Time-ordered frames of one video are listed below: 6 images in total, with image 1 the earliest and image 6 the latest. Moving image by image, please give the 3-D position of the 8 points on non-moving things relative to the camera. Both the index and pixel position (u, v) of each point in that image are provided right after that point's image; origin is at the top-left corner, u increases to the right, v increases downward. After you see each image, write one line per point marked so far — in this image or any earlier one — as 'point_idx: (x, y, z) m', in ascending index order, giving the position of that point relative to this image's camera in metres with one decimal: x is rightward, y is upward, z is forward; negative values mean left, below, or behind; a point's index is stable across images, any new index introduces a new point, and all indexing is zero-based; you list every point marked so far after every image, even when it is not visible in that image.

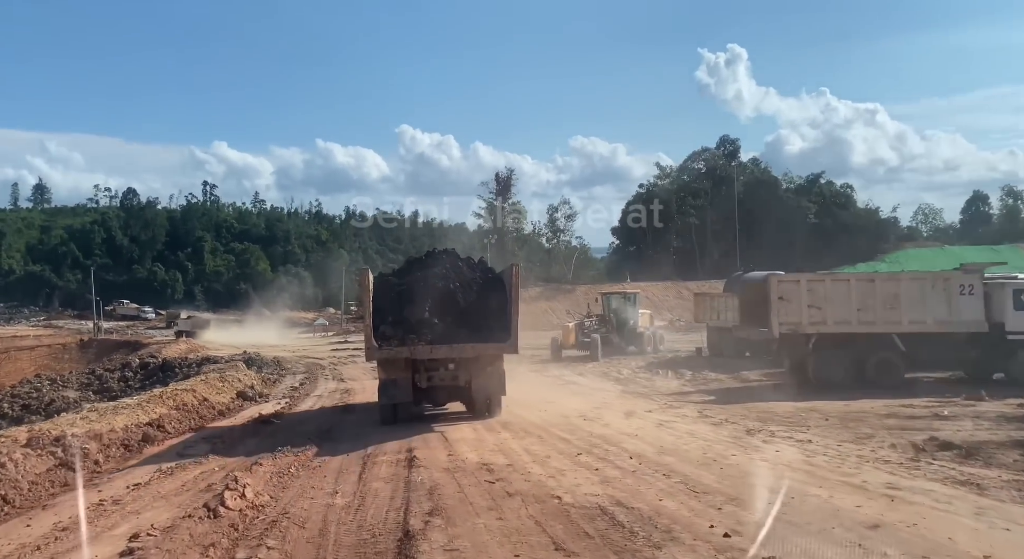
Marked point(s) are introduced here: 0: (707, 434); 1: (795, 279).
0: (+2.3, -1.8, +10.5) m
1: (+5.3, 0.0, +16.7) m
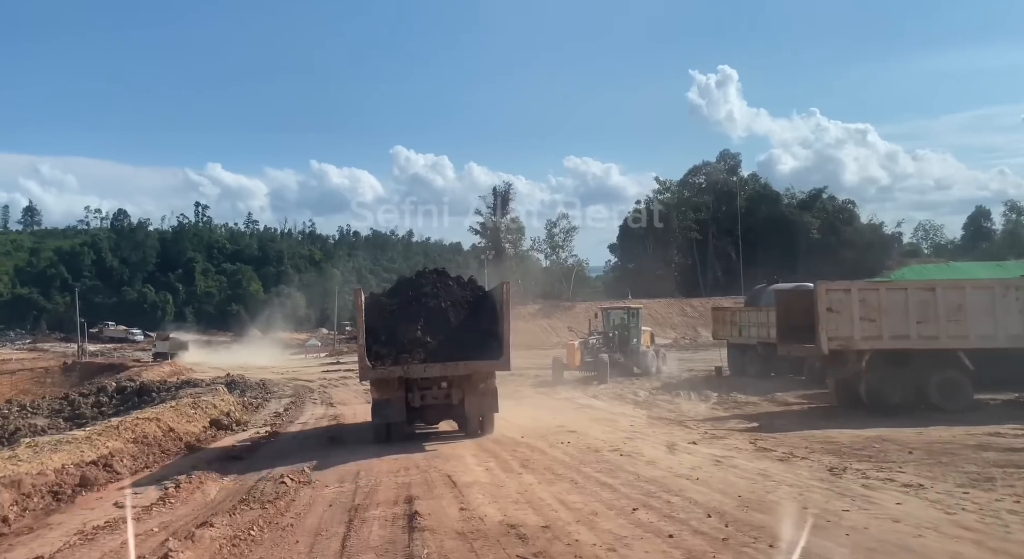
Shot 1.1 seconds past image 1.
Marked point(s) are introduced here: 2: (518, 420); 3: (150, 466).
0: (+2.6, -1.8, +8.4) m
1: (+5.5, -0.1, +14.6) m
2: (+0.1, -2.6, +16.7) m
3: (-5.1, -2.6, +12.5) m
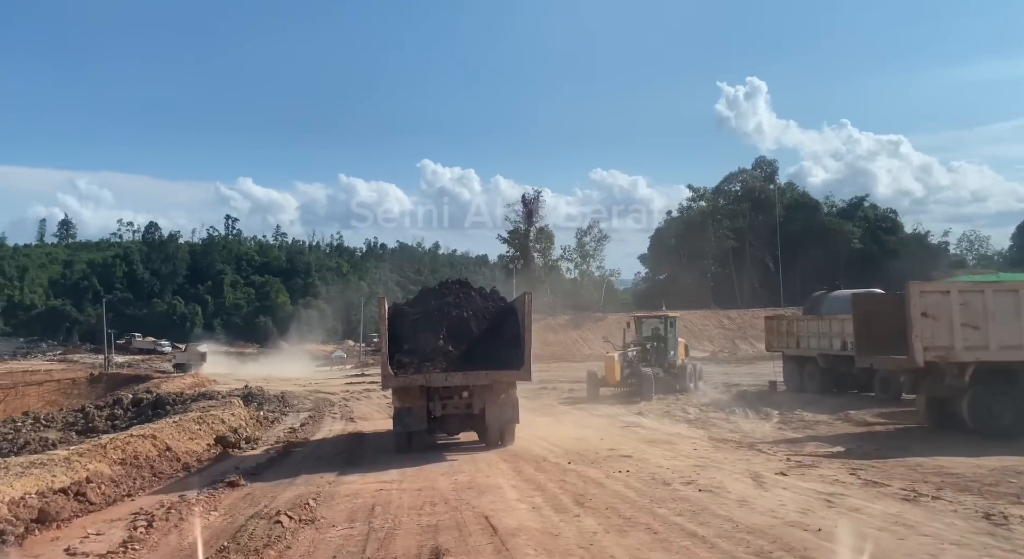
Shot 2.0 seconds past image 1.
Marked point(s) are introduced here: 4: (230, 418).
0: (+3.0, -1.7, +6.4) m
1: (+6.1, -0.1, +12.5) m
2: (+0.8, -2.7, +14.7) m
3: (-4.6, -2.6, +10.7) m
4: (-6.2, -3.0, +19.4) m
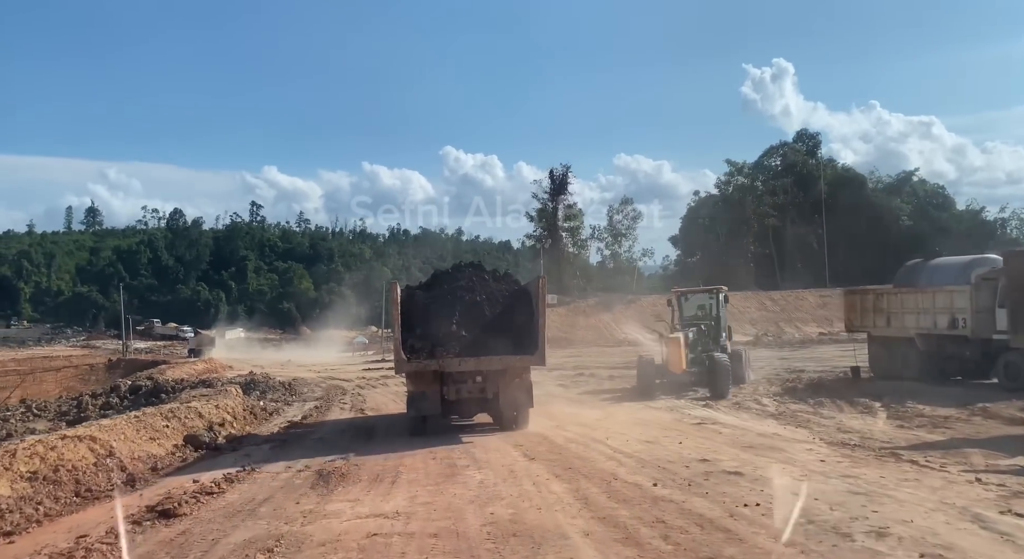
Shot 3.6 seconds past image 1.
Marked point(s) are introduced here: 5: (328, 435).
0: (+3.4, -1.3, +2.9) m
1: (+6.6, +0.4, +9.0) m
2: (+1.4, -2.1, +11.3) m
3: (-4.1, -2.1, +7.4) m
4: (-5.5, -2.4, +16.2) m
5: (-3.4, -2.9, +16.3) m
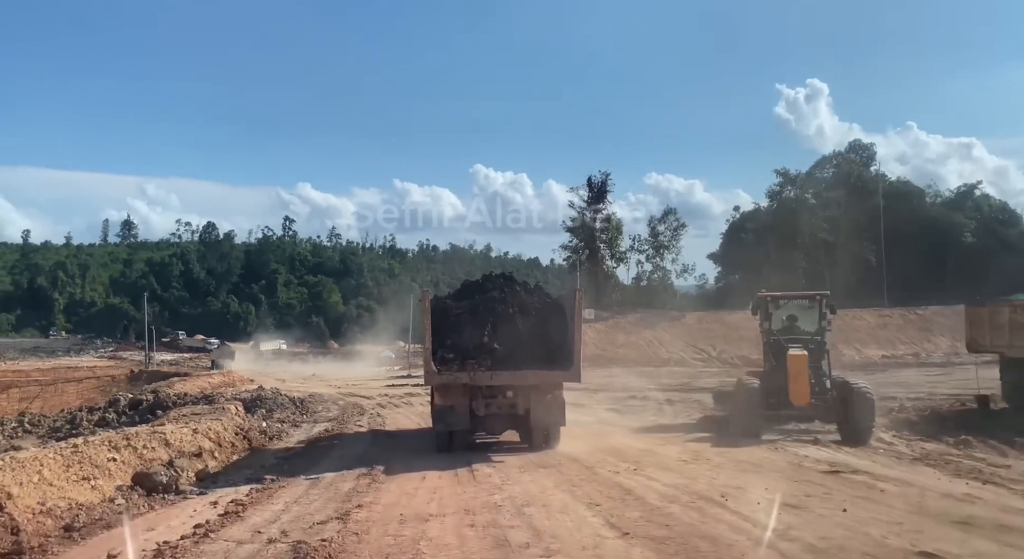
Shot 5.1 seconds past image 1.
0: (+3.7, -1.0, -0.7) m
1: (+7.2, +0.5, +5.3) m
2: (+2.0, -2.0, +7.8) m
3: (-3.6, -1.8, +4.0) m
4: (-4.7, -2.3, +12.8) m
5: (-2.6, -2.8, +12.9) m
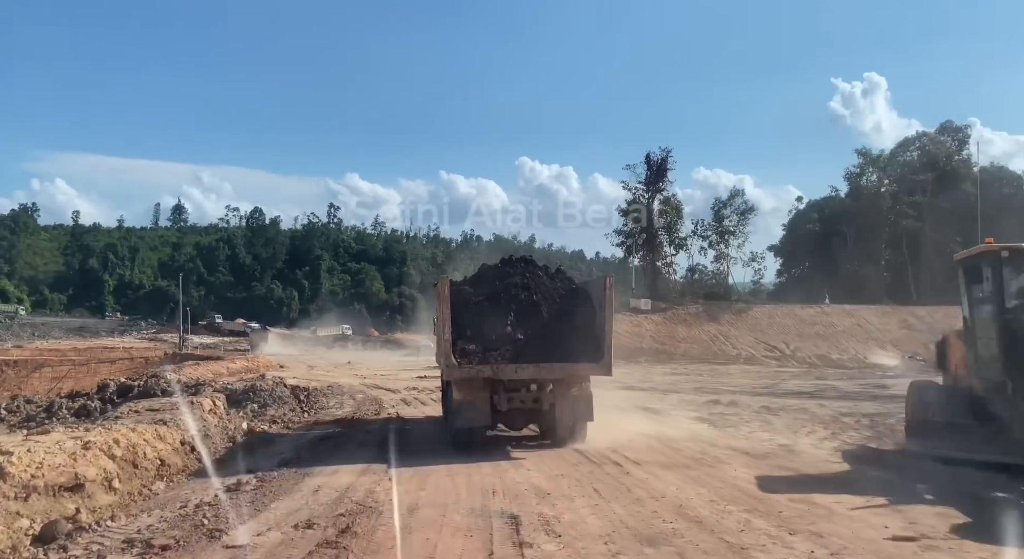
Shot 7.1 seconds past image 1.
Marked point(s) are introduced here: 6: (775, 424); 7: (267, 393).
0: (+3.7, -0.7, -5.8) m
1: (+7.6, +0.8, 0.0) m
2: (+2.4, -1.5, +2.8) m
3: (-3.3, -1.2, -0.7) m
4: (-4.1, -1.6, +8.1) m
5: (-2.0, -2.2, +8.1) m
6: (+4.7, -2.5, +15.6) m
7: (-5.4, -2.5, +19.3) m
